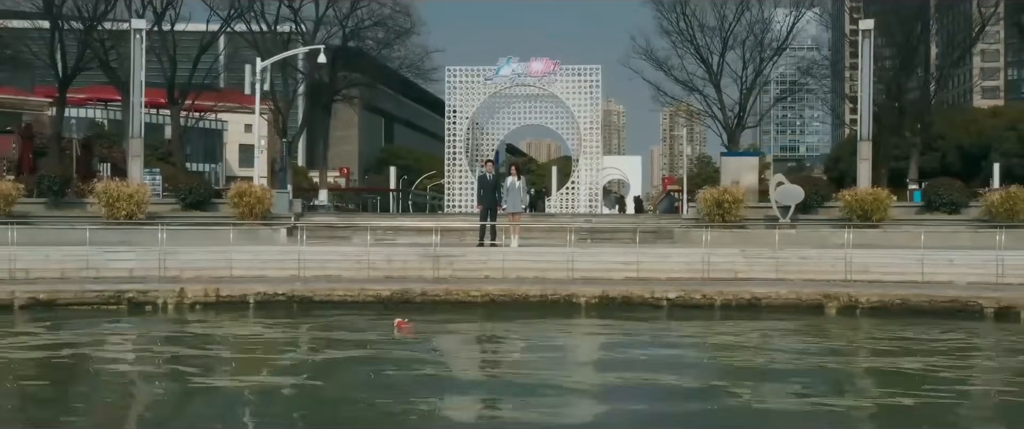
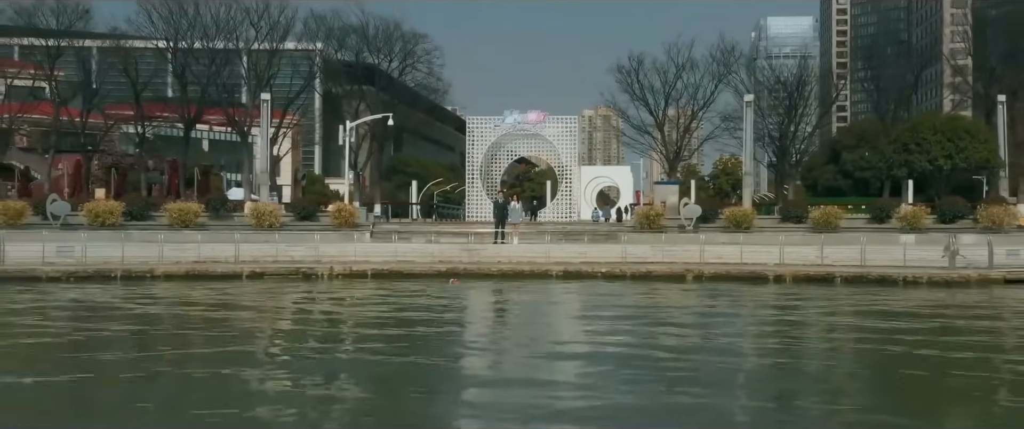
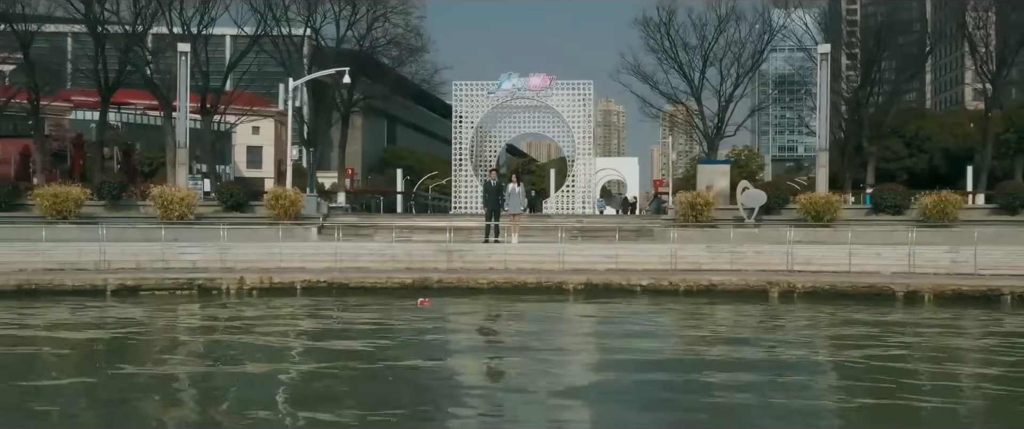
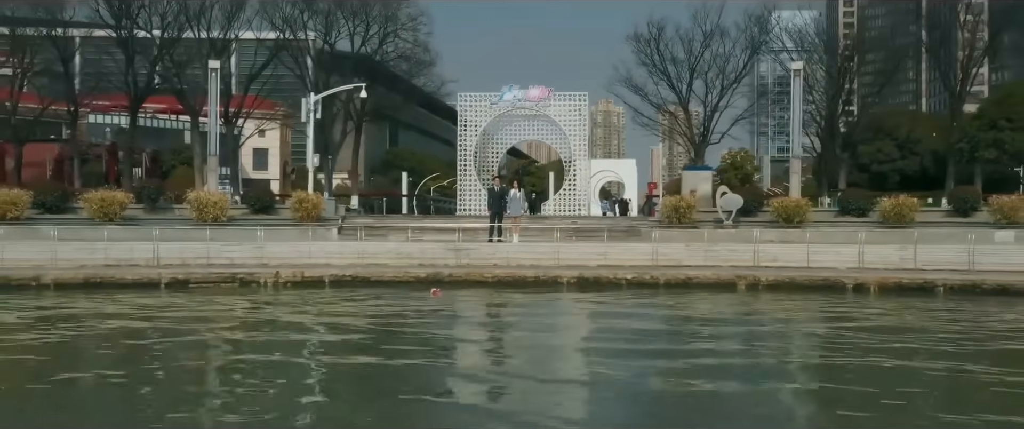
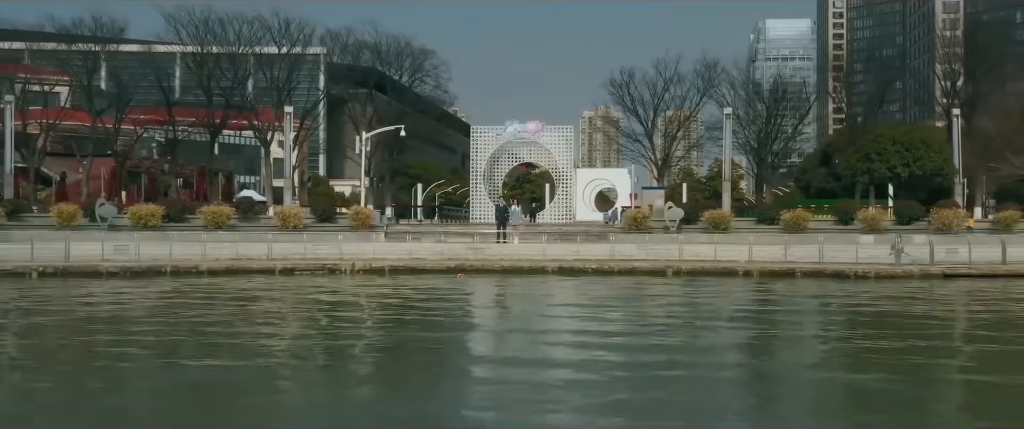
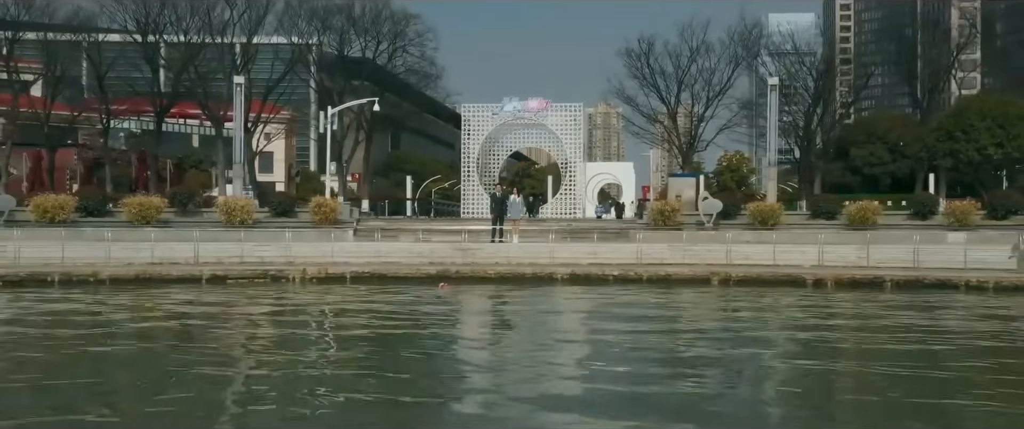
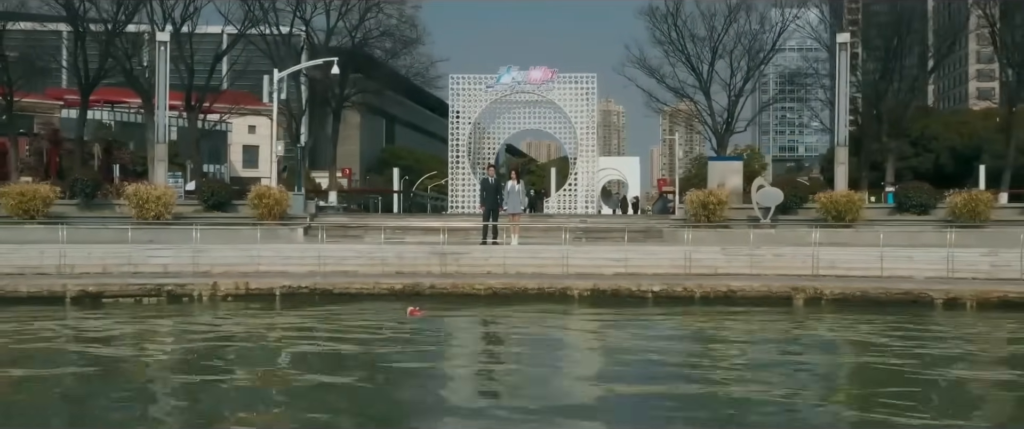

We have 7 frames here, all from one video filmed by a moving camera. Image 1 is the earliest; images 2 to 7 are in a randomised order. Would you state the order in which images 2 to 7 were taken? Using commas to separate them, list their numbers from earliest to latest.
7, 3, 4, 6, 2, 5
